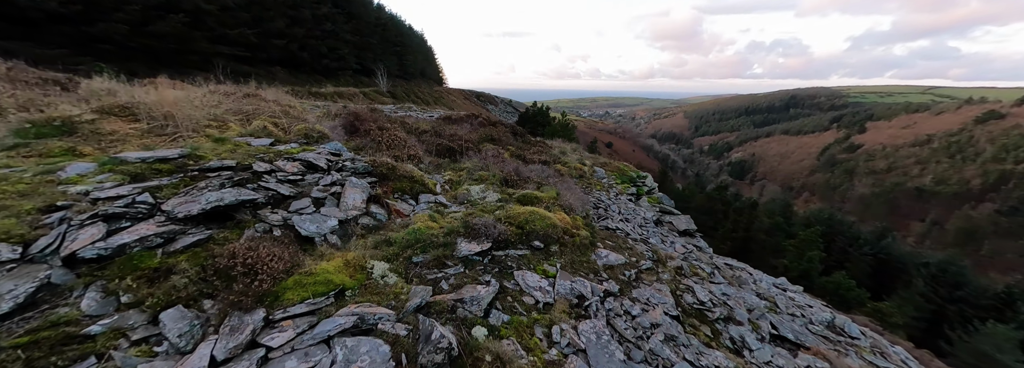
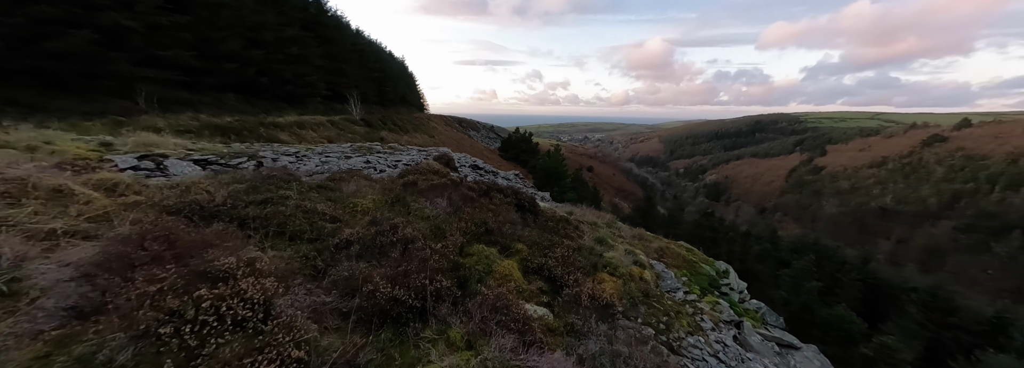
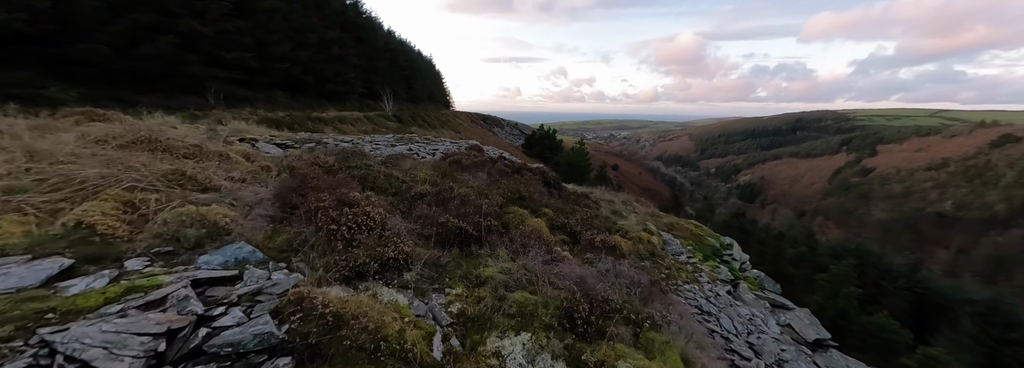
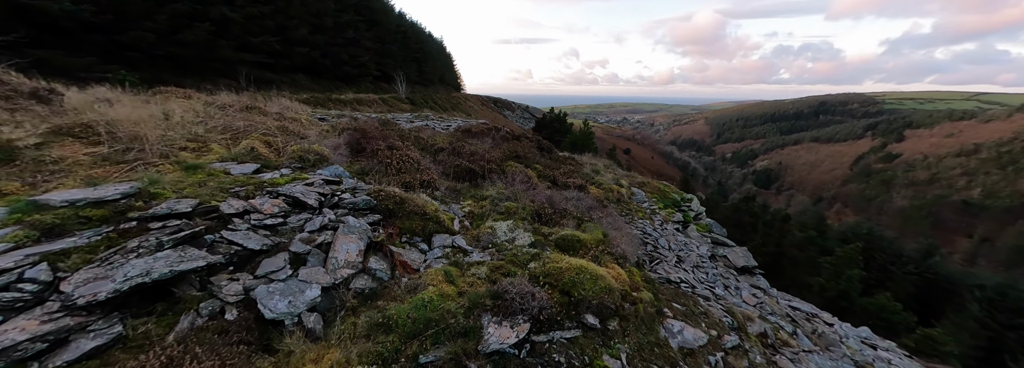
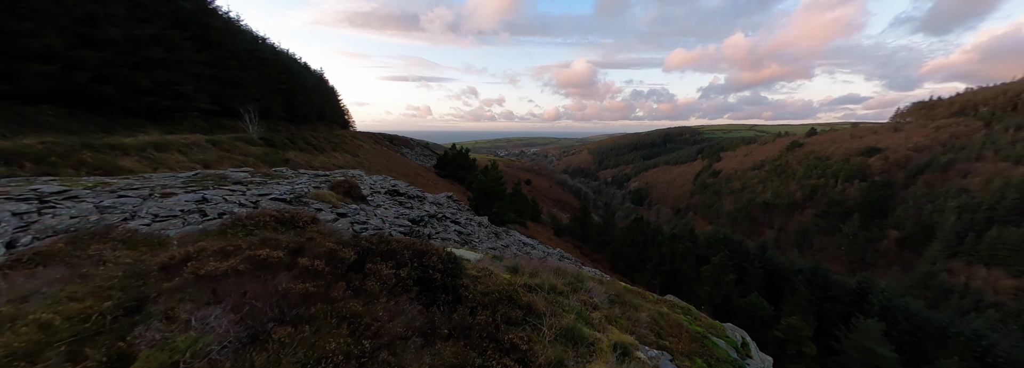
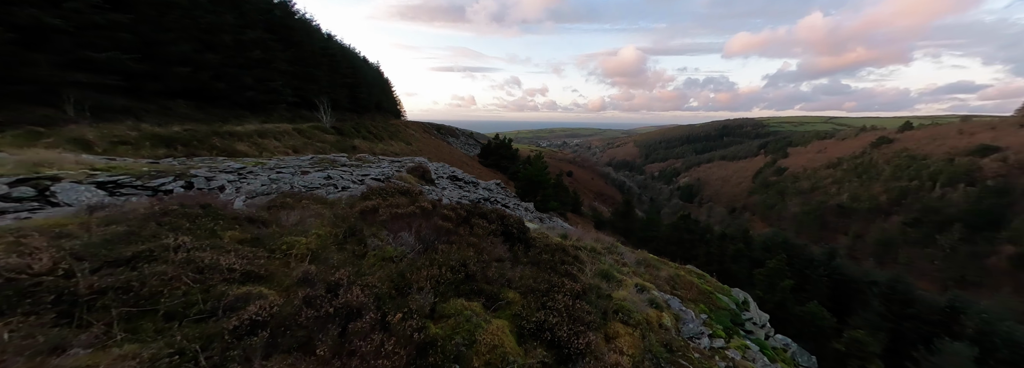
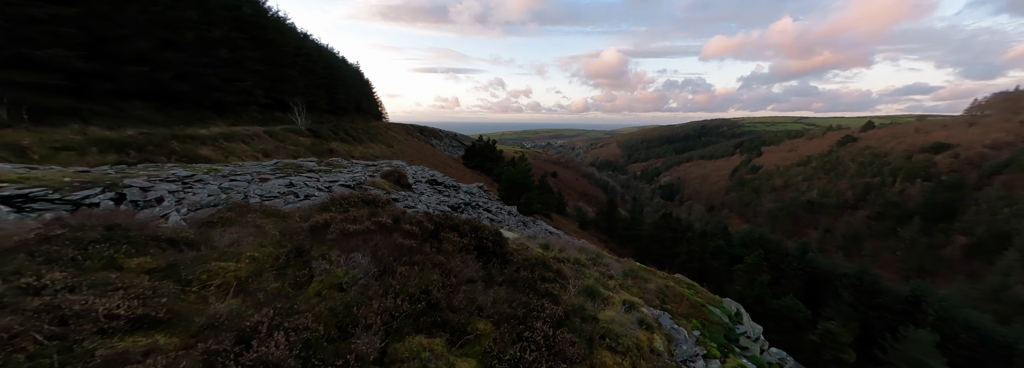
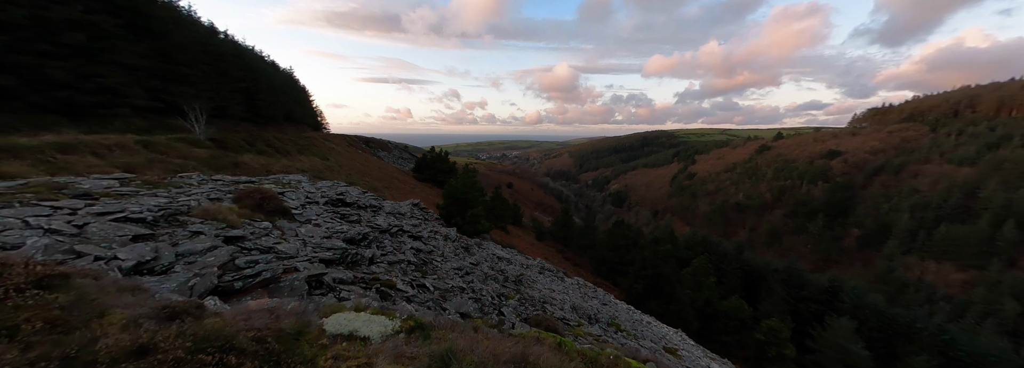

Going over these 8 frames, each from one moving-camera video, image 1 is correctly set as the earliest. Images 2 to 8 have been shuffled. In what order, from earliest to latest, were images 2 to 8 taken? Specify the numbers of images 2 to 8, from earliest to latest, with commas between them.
4, 3, 2, 6, 7, 5, 8
